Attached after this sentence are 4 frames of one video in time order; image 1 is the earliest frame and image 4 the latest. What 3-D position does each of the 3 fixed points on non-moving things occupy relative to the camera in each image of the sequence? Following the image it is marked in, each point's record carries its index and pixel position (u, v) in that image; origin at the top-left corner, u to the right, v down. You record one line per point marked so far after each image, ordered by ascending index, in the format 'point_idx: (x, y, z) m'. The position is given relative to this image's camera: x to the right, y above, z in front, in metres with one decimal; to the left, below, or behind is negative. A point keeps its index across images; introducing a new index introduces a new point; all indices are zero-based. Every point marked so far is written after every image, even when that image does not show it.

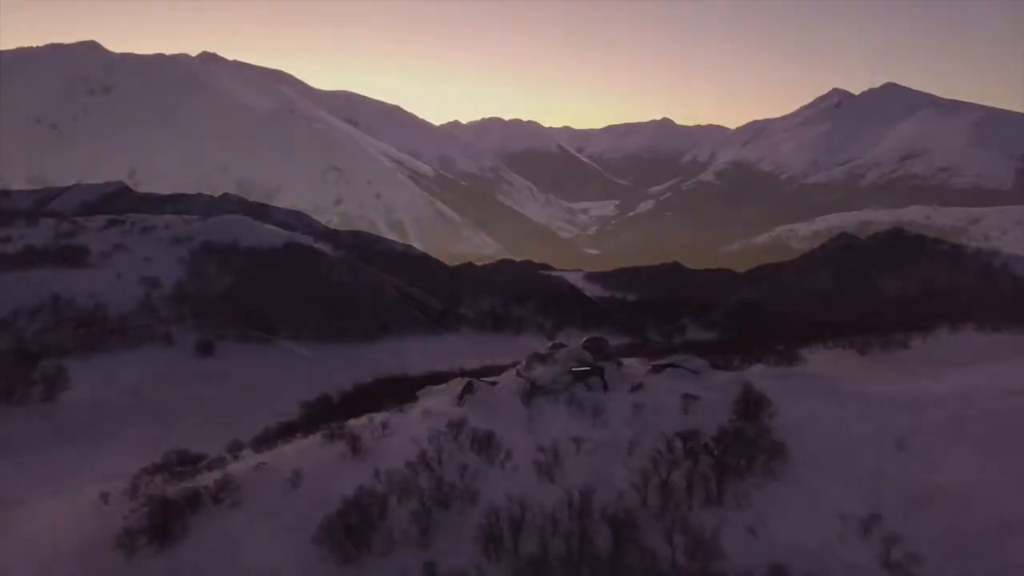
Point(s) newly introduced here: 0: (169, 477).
0: (-4.6, -2.5, +11.7) m
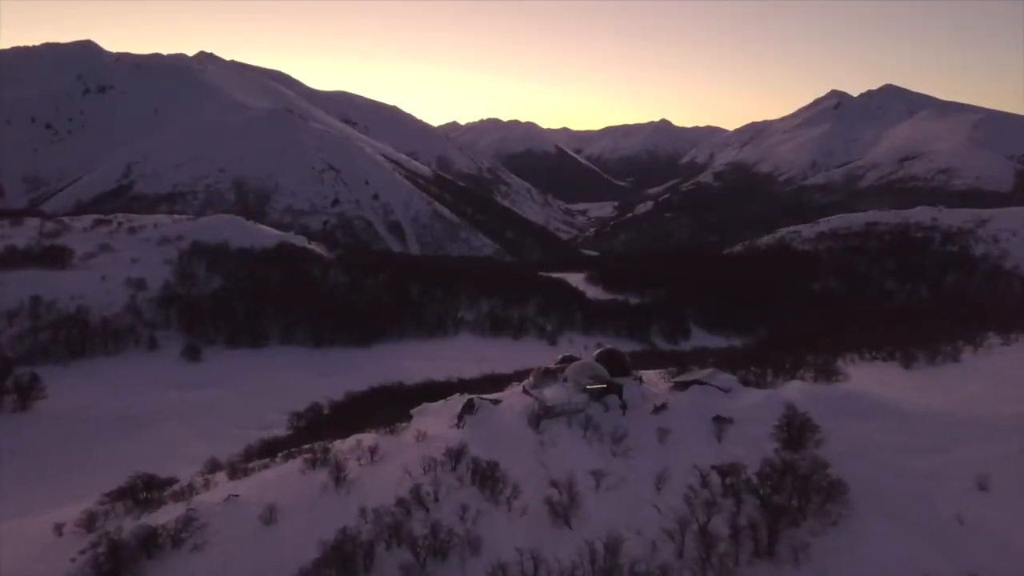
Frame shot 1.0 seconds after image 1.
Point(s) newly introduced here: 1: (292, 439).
0: (-4.5, -2.6, +10.4) m
1: (-4.5, -3.1, +17.8) m
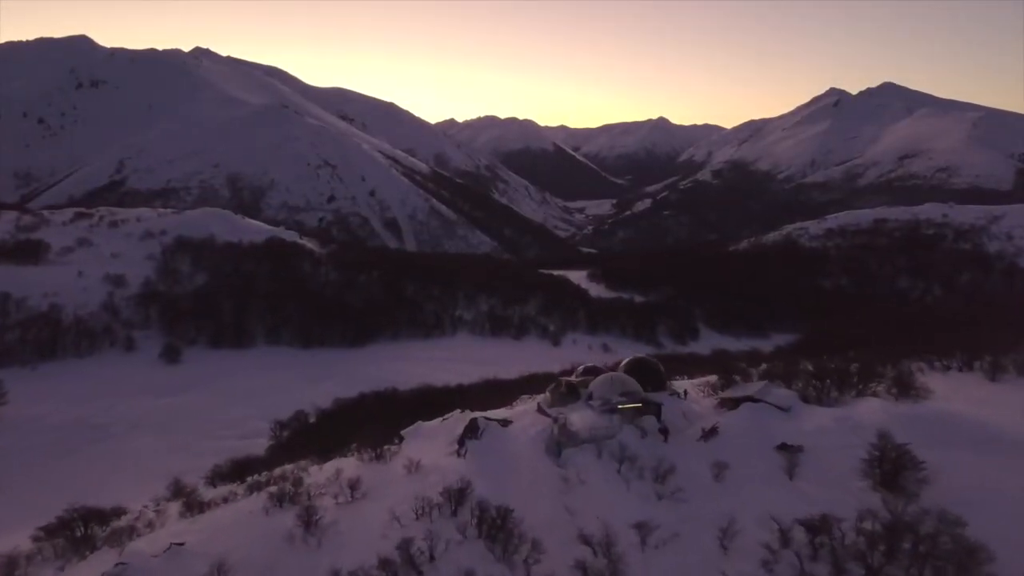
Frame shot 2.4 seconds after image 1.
0: (-4.4, -2.6, +8.6) m
1: (-4.4, -3.0, +16.0) m
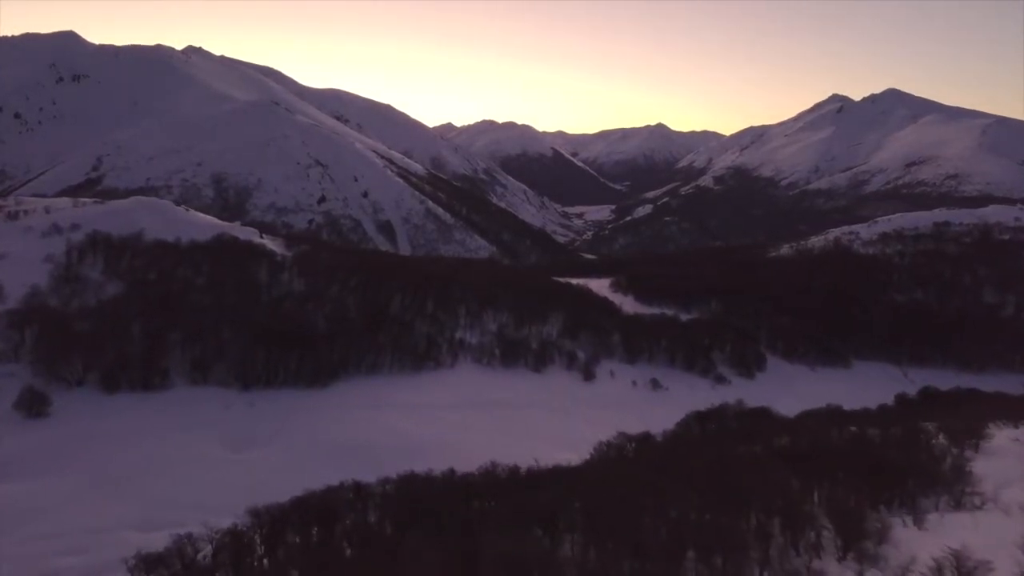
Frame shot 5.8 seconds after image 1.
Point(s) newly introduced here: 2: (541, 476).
0: (-3.8, -2.8, +0.3) m
1: (-3.7, -3.4, +7.7) m
2: (+0.3, -2.9, +14.7) m
